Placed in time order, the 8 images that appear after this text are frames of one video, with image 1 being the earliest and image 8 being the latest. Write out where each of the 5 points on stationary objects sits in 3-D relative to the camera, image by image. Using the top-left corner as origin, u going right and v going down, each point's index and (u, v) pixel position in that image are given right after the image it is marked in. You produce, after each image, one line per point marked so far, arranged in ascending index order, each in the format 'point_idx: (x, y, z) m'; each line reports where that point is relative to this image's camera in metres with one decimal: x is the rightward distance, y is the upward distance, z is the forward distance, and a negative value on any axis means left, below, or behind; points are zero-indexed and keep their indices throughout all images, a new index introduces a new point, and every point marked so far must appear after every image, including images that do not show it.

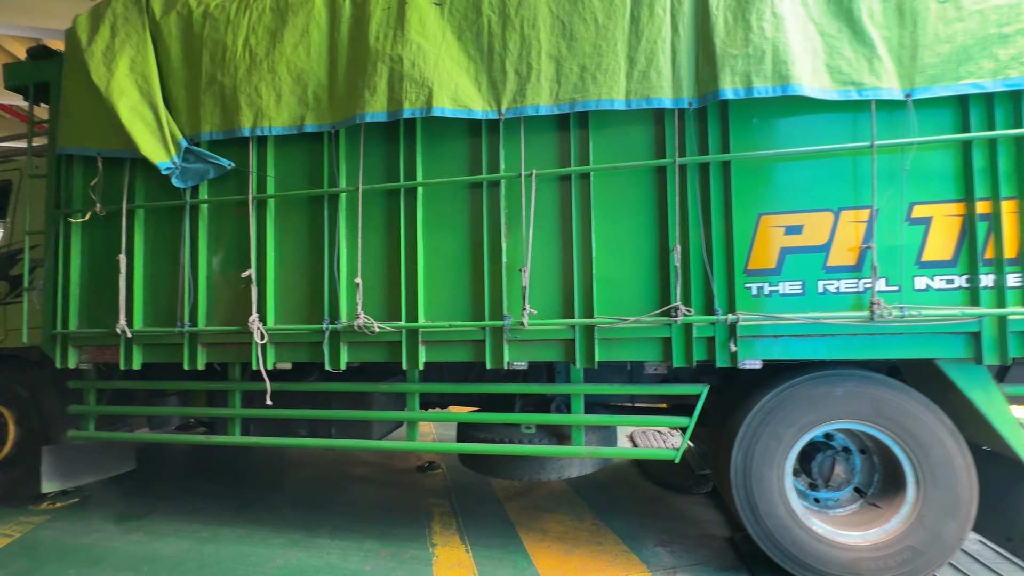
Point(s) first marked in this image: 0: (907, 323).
0: (+2.0, -0.2, +2.3) m
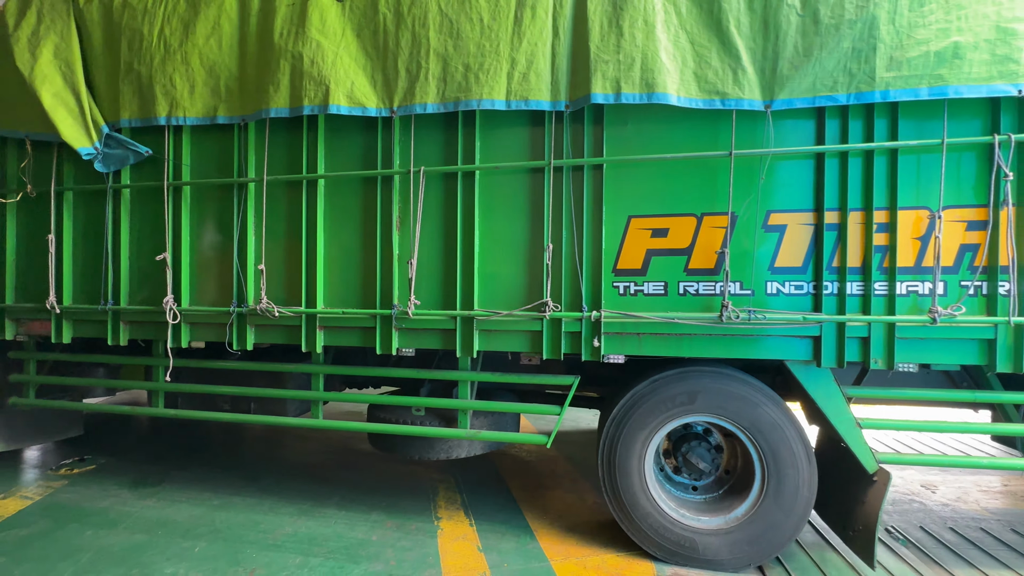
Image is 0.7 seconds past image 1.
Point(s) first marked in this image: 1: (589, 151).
0: (+1.3, -0.2, +2.4) m
1: (+0.5, +0.8, +2.6) m
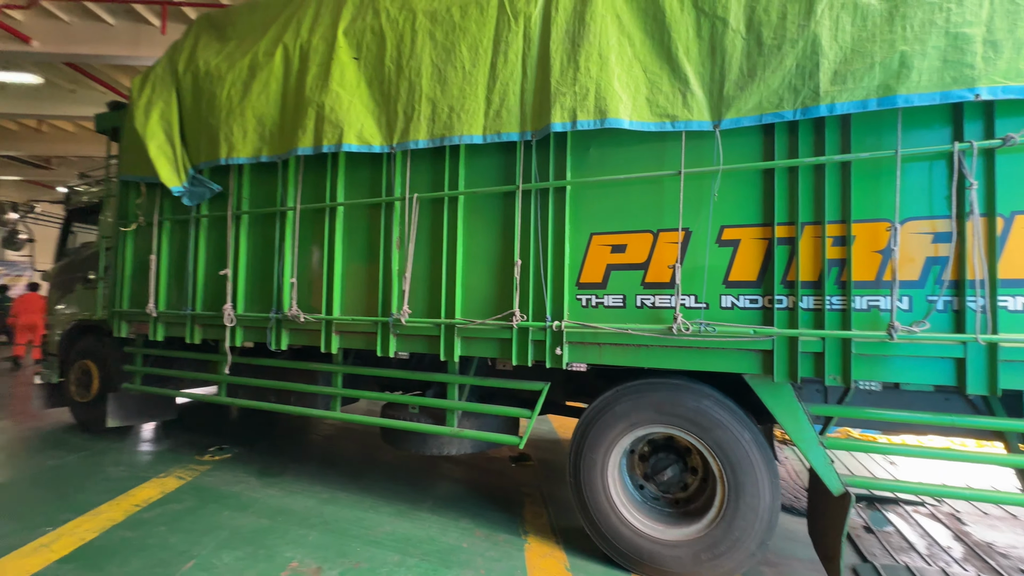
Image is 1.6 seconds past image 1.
0: (+1.1, -0.3, +2.5) m
1: (+0.3, +0.7, +2.8) m
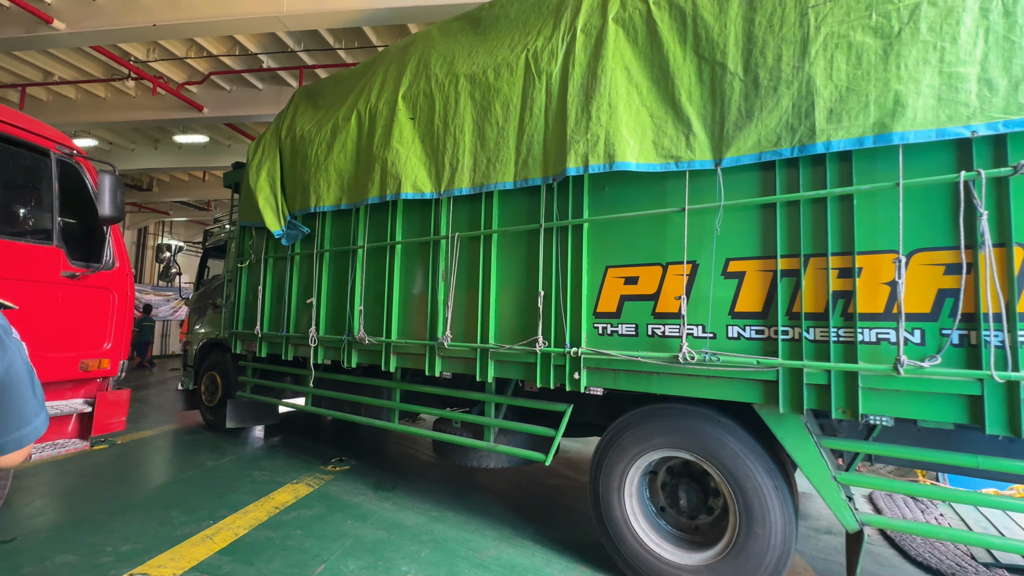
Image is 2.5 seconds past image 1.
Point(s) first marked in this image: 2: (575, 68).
0: (+1.1, -0.4, +2.6) m
1: (+0.4, +0.5, +3.1) m
2: (+0.4, +1.5, +3.1) m
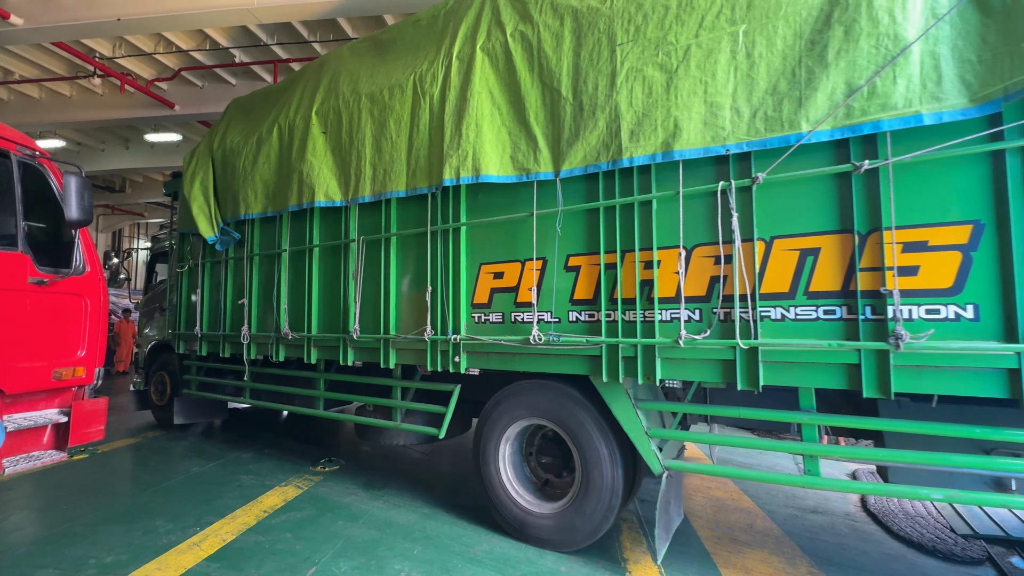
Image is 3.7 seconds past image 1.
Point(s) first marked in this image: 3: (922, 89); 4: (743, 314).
0: (+0.3, -0.4, +3.1) m
1: (-0.5, +0.6, +3.6) m
2: (-0.5, +1.5, +3.5) m
3: (+2.0, +0.9, +2.1) m
4: (+1.3, -0.1, +2.5) m
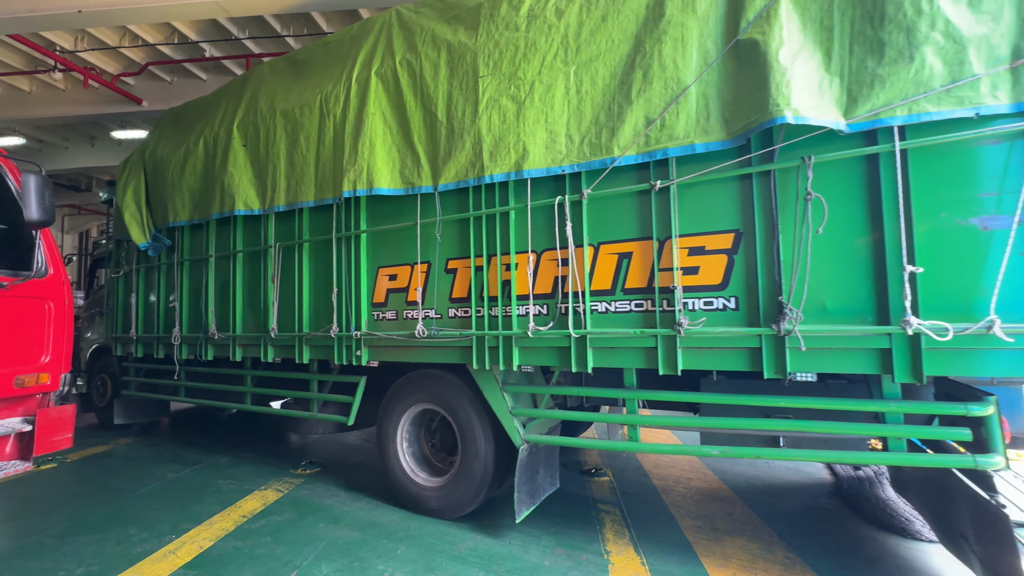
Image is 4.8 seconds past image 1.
0: (-0.6, -0.4, +3.5) m
1: (-1.4, +0.6, +4.0) m
2: (-1.4, +1.5, +3.9) m
3: (+1.1, +1.0, +2.6) m
4: (+0.4, -0.1, +3.0) m
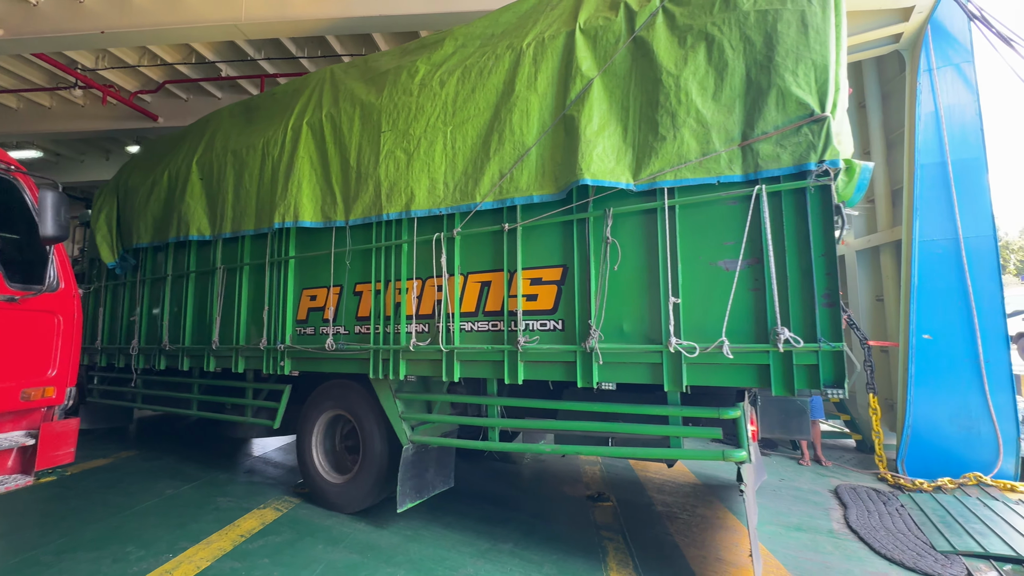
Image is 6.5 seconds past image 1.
0: (-1.5, -0.6, +4.1) m
1: (-2.3, +0.4, +4.6) m
2: (-2.3, +1.4, +4.6) m
3: (+0.2, +0.8, +3.3) m
4: (-0.5, -0.3, +3.6) m
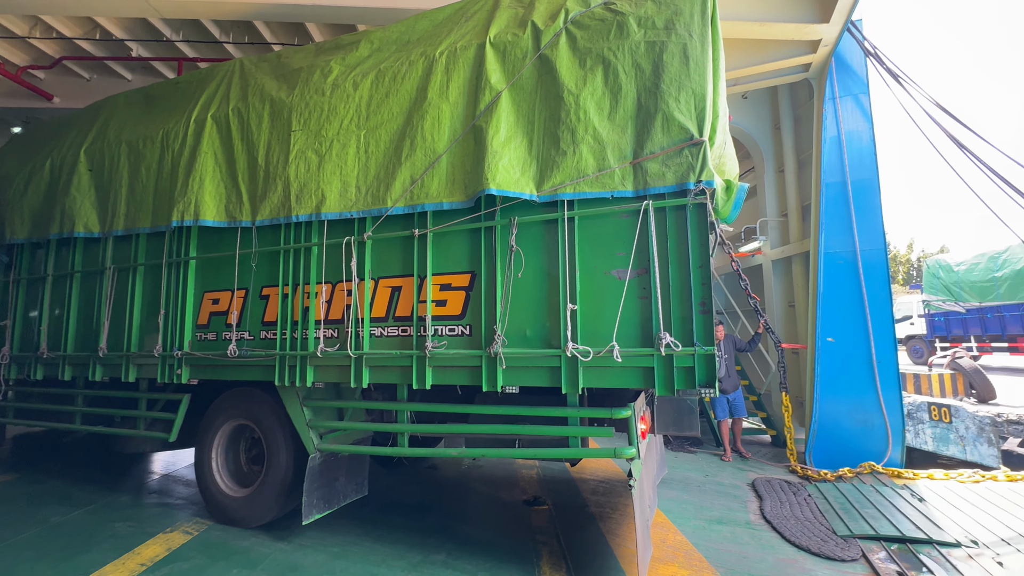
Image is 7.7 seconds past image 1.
0: (-2.3, -0.6, +3.9) m
1: (-3.1, +0.3, +4.3) m
2: (-3.1, +1.3, +4.3) m
3: (-0.5, +0.8, +3.3) m
4: (-1.2, -0.3, +3.5) m
